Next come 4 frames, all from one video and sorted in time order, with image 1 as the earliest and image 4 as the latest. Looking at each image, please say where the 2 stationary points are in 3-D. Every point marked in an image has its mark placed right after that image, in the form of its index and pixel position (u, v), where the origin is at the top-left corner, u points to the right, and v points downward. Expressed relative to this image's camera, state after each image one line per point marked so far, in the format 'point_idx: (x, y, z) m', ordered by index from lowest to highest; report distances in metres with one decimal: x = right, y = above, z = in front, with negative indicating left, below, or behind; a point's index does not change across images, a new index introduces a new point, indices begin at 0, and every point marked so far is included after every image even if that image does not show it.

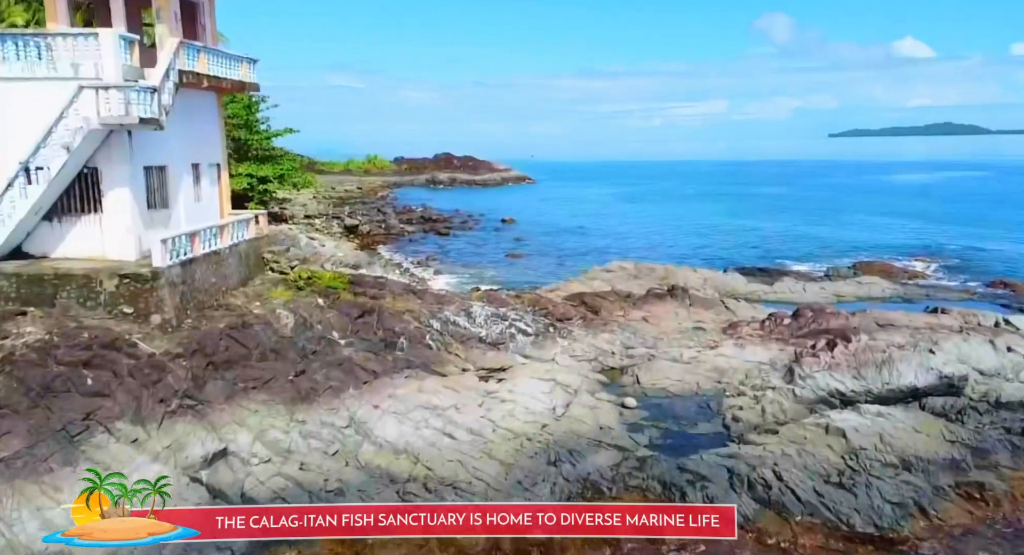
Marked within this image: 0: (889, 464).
0: (+6.0, -2.9, +13.1) m
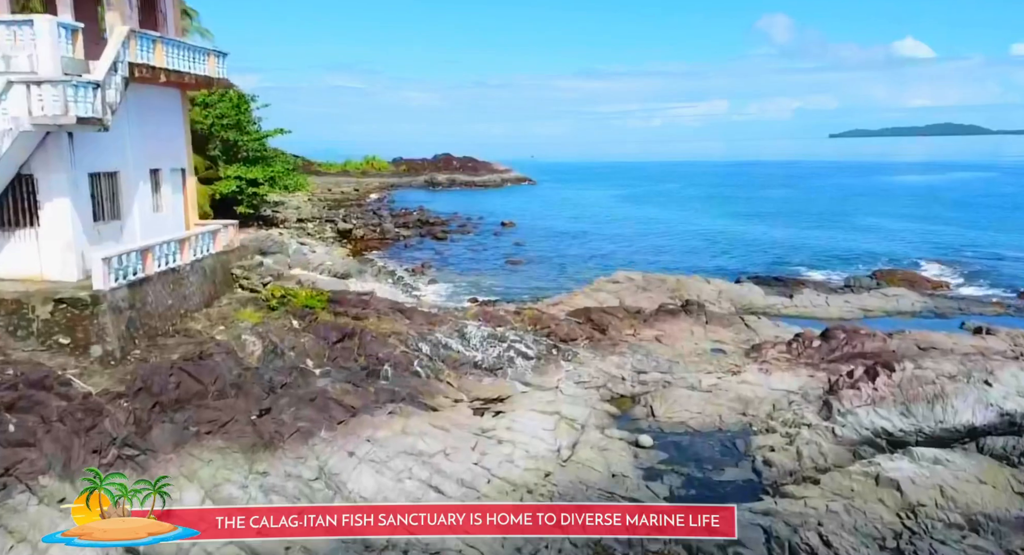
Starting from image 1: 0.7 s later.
0: (+5.9, -3.3, +11.2) m
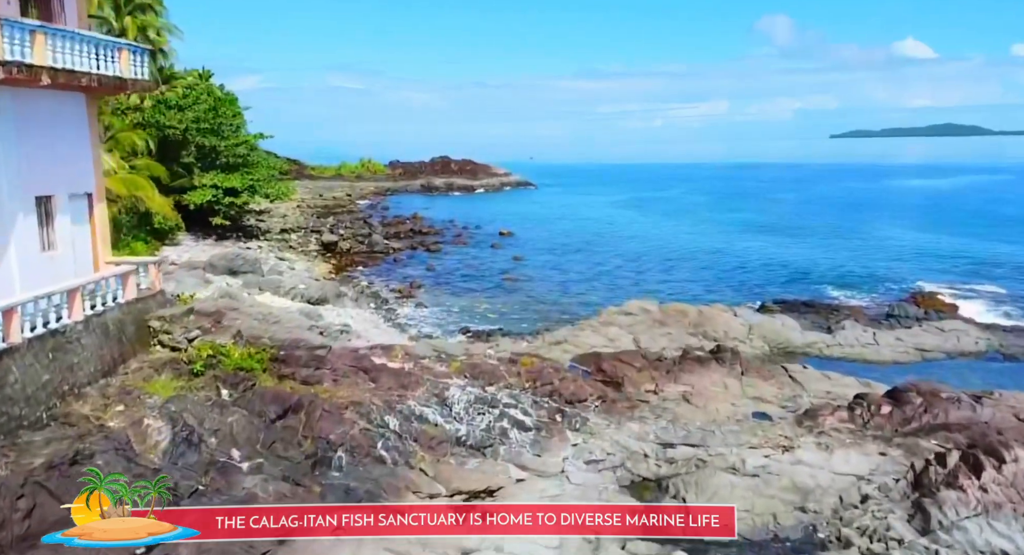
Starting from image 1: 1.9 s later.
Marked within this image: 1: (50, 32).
0: (+5.8, -4.1, +7.6) m
1: (-6.5, +3.4, +11.5) m
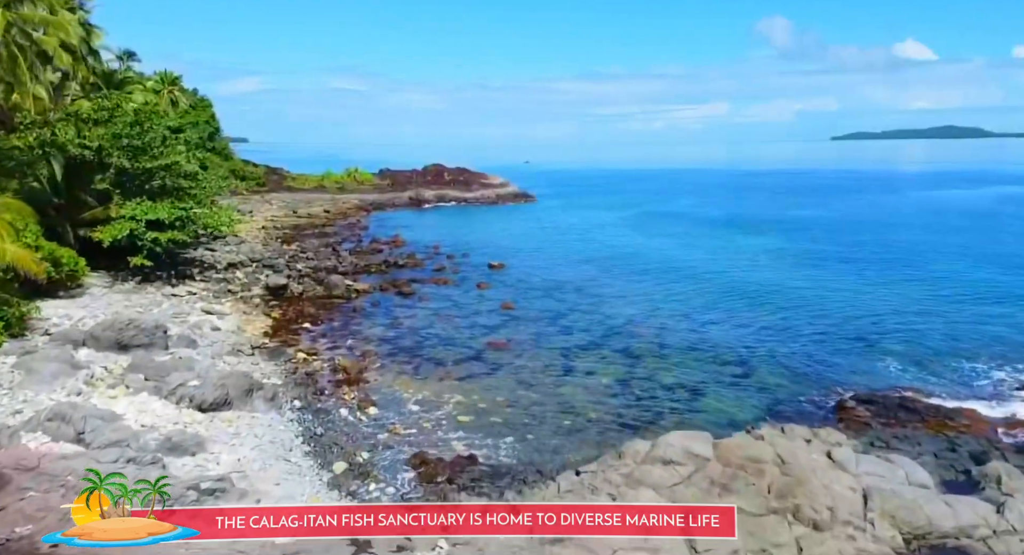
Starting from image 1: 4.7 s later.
0: (+5.3, -6.4, -0.6) m
1: (-6.9, +1.2, +3.4) m
